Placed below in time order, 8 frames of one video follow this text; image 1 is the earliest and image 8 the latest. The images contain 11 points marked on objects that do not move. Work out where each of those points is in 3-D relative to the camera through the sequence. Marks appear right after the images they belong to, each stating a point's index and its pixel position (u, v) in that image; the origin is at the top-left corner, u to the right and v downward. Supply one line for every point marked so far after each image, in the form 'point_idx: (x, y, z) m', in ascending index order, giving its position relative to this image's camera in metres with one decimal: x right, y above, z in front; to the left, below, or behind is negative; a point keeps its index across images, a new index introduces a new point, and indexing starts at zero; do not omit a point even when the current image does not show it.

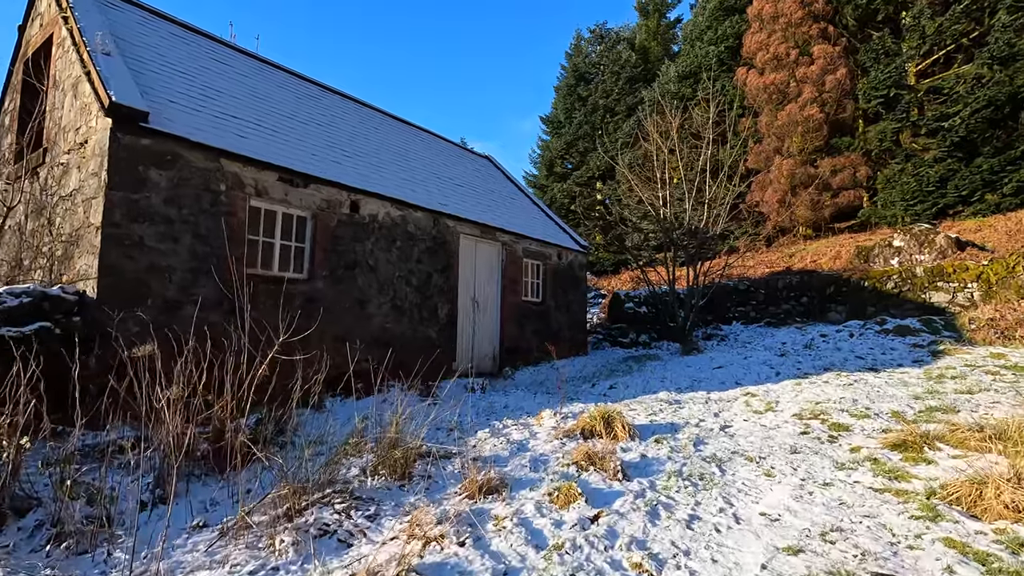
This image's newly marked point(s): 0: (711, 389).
0: (+3.1, -1.5, +8.2) m
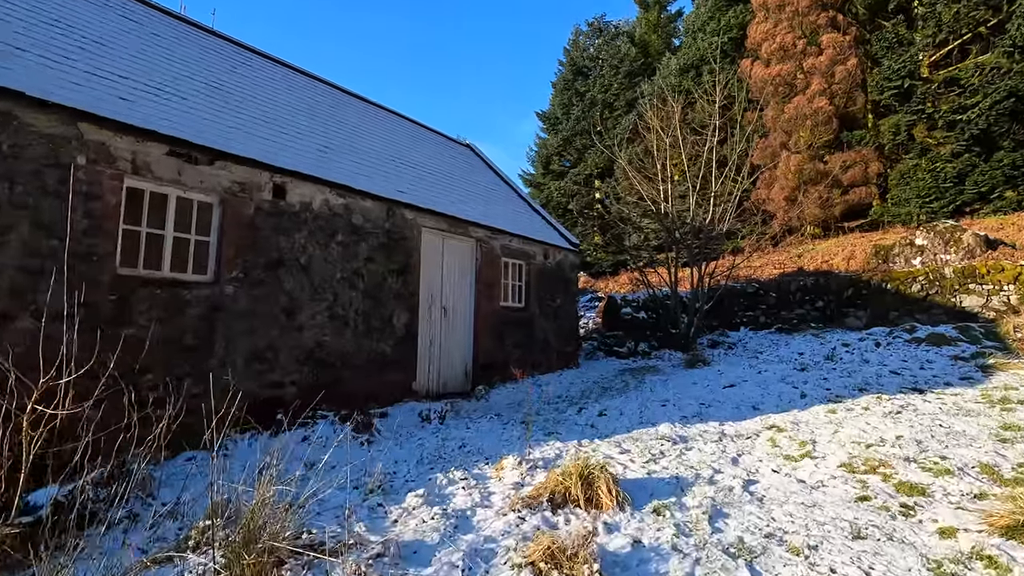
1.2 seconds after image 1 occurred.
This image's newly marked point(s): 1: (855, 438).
0: (+2.6, -1.6, +6.7) m
1: (+3.3, -1.5, +5.2) m
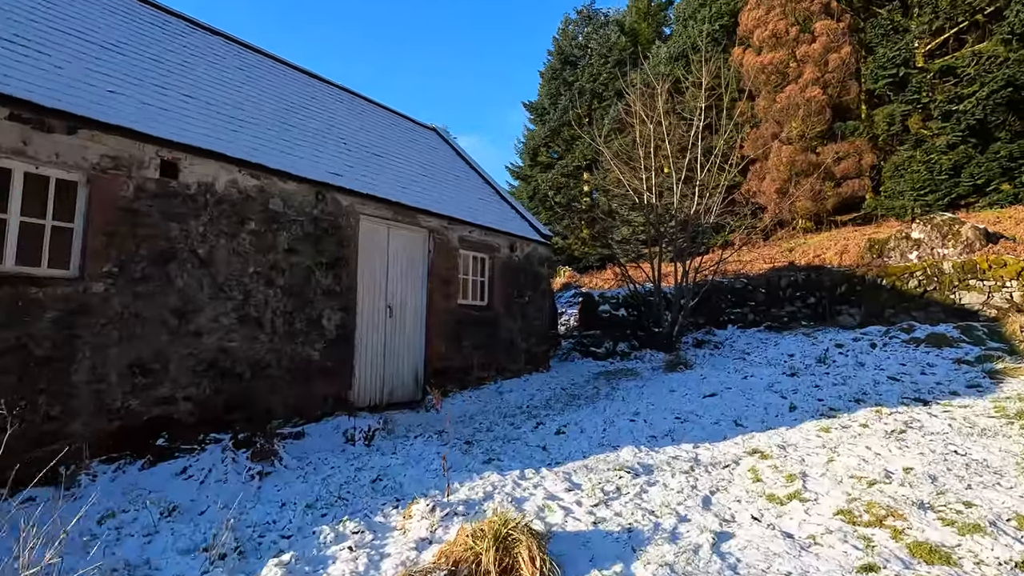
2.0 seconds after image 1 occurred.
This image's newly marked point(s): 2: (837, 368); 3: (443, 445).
0: (+2.0, -1.6, +5.7) m
1: (+2.7, -1.4, +4.2) m
2: (+5.7, -1.4, +9.3) m
3: (-0.7, -1.6, +5.6) m
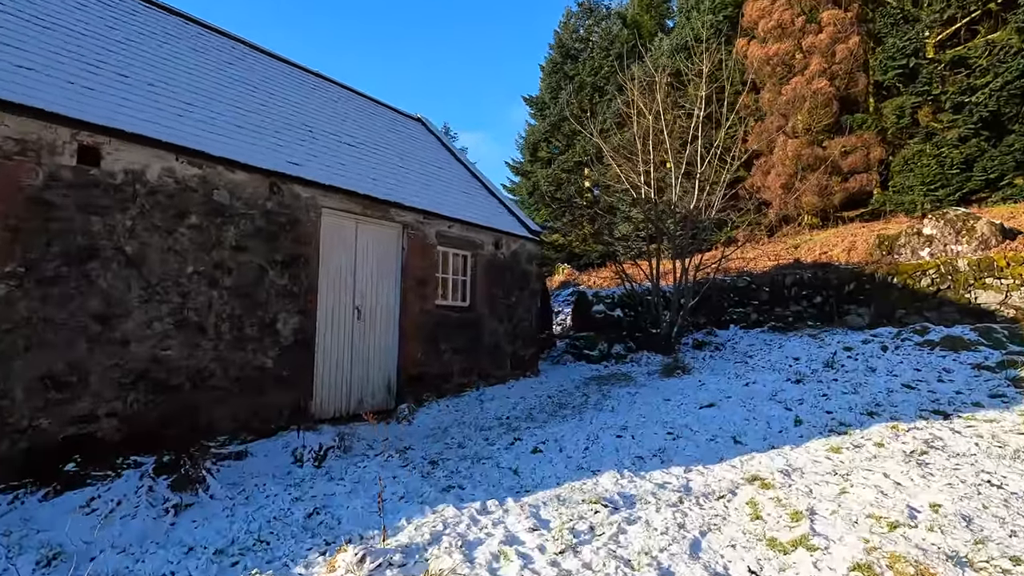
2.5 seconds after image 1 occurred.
0: (+1.7, -1.6, +5.1) m
1: (+2.4, -1.5, +3.6) m
2: (+5.4, -1.4, +8.6) m
3: (-1.0, -1.7, +5.0) m
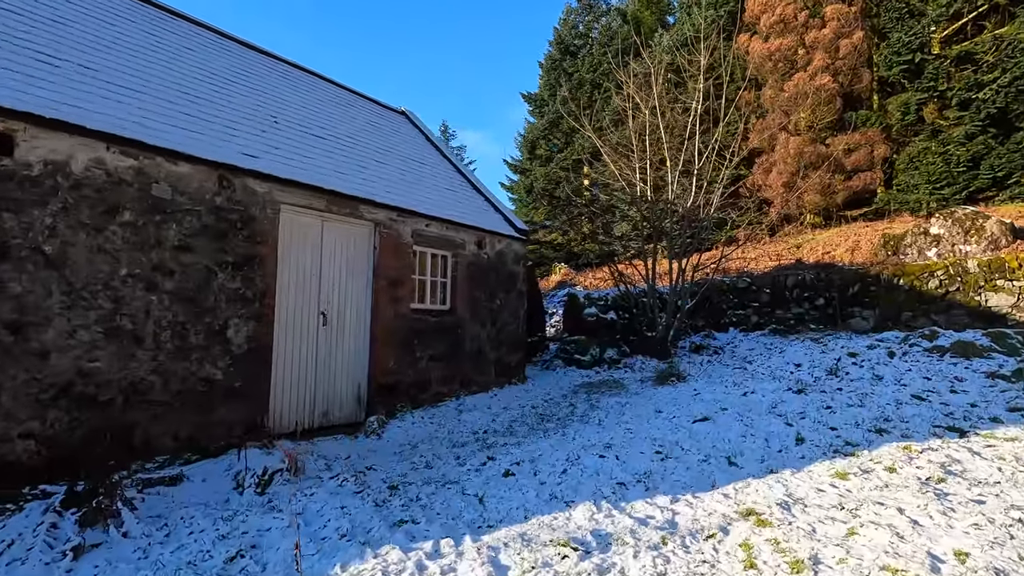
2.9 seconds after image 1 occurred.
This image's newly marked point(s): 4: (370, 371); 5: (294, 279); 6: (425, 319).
0: (+1.4, -1.6, +4.5) m
1: (+2.1, -1.5, +3.0) m
2: (+5.1, -1.4, +8.1) m
3: (-1.3, -1.7, +4.4) m
4: (-1.8, -1.1, +6.9) m
5: (-2.5, +0.1, +6.2) m
6: (-1.3, -0.4, +7.6) m
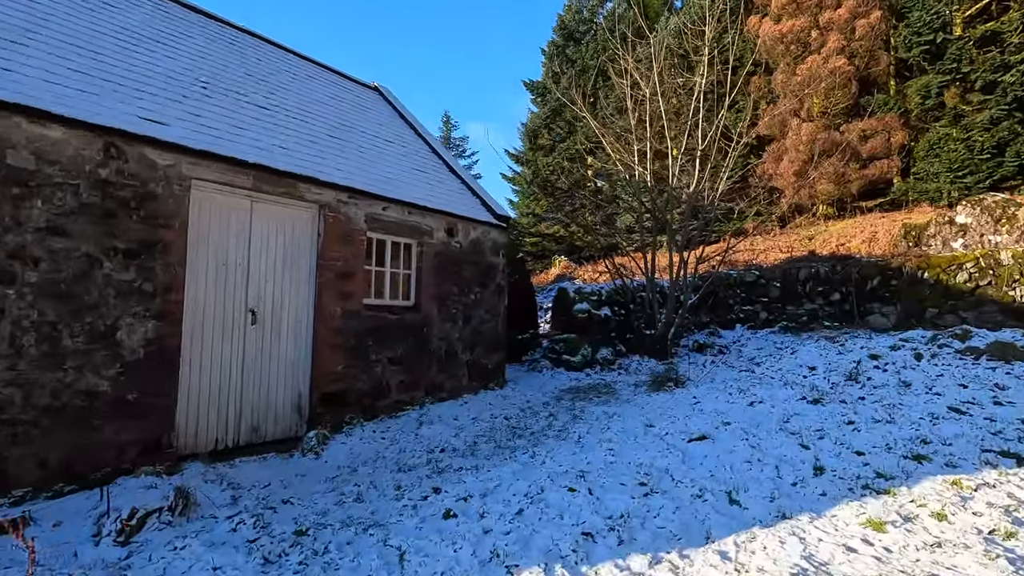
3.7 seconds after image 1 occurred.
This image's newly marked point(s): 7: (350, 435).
0: (+1.0, -1.6, +3.5) m
1: (+1.7, -1.5, +2.0) m
2: (+4.8, -1.3, +7.0) m
3: (-1.7, -1.6, +3.5) m
4: (-2.2, -1.0, +5.9) m
5: (-2.9, +0.2, +5.2) m
6: (-1.6, -0.3, +6.6) m
7: (-1.8, -1.6, +5.9) m
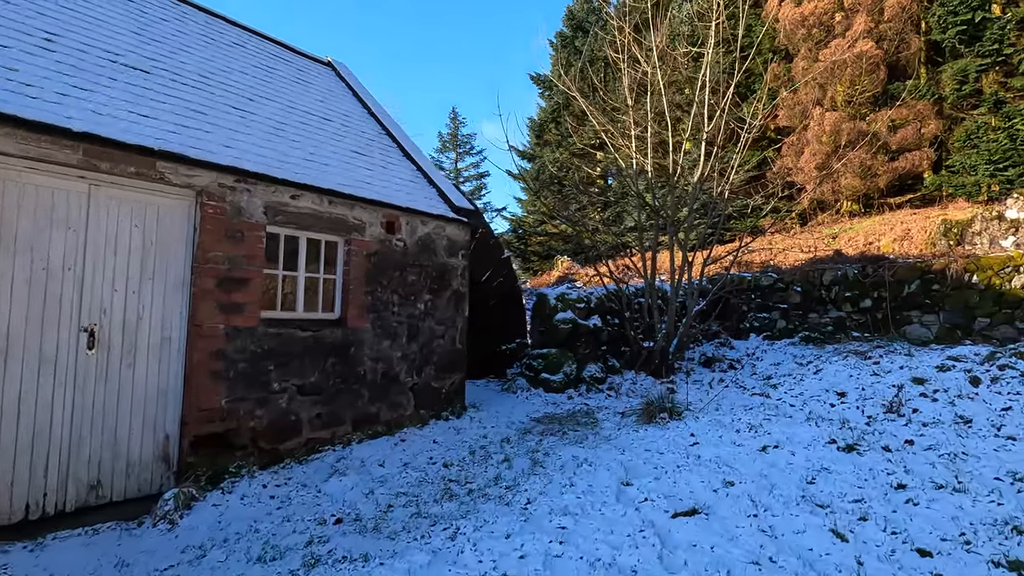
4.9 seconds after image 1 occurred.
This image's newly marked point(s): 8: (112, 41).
0: (+0.4, -1.7, +2.0) m
1: (+1.0, -1.6, +0.5) m
2: (+4.2, -1.4, +5.4) m
3: (-2.4, -1.7, +2.1) m
4: (-2.8, -1.1, +4.6) m
5: (-3.5, +0.1, +3.8) m
6: (-2.2, -0.4, +5.2) m
7: (-2.4, -1.7, +4.5) m
8: (-4.0, +2.5, +5.4) m
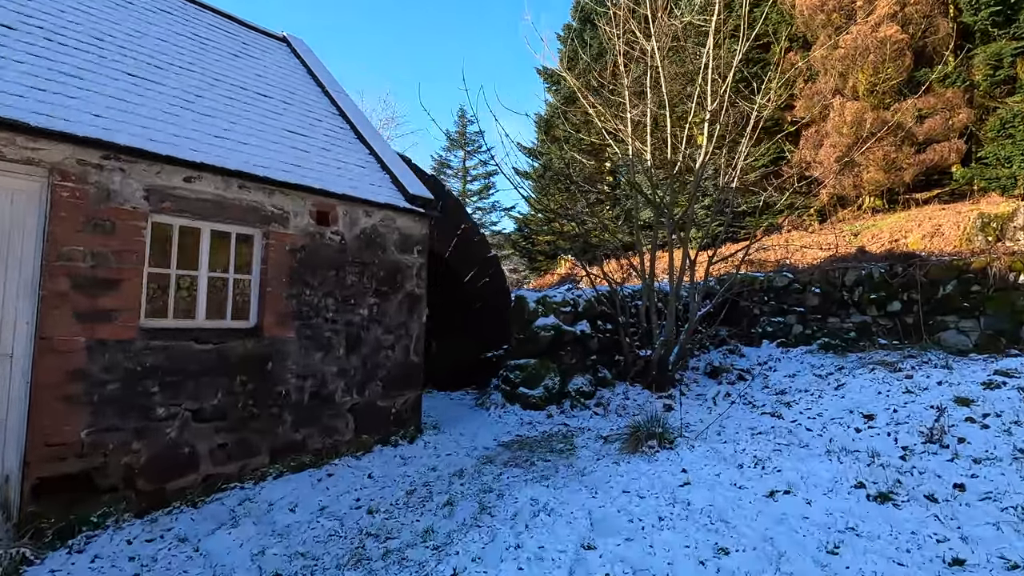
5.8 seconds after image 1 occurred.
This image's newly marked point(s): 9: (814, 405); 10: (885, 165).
0: (-0.2, -1.7, +1.0) m
1: (+0.4, -1.6, -0.5) m
2: (+3.8, -1.5, +4.3) m
3: (-2.9, -1.8, +1.1) m
4: (-3.3, -1.1, +3.6) m
5: (-4.0, 0.0, +2.9) m
6: (-2.6, -0.5, +4.3) m
7: (-2.9, -1.8, +3.6) m
8: (-4.5, +2.4, +4.5) m
9: (+3.5, -1.4, +6.3) m
10: (+9.4, +3.2, +13.1) m
